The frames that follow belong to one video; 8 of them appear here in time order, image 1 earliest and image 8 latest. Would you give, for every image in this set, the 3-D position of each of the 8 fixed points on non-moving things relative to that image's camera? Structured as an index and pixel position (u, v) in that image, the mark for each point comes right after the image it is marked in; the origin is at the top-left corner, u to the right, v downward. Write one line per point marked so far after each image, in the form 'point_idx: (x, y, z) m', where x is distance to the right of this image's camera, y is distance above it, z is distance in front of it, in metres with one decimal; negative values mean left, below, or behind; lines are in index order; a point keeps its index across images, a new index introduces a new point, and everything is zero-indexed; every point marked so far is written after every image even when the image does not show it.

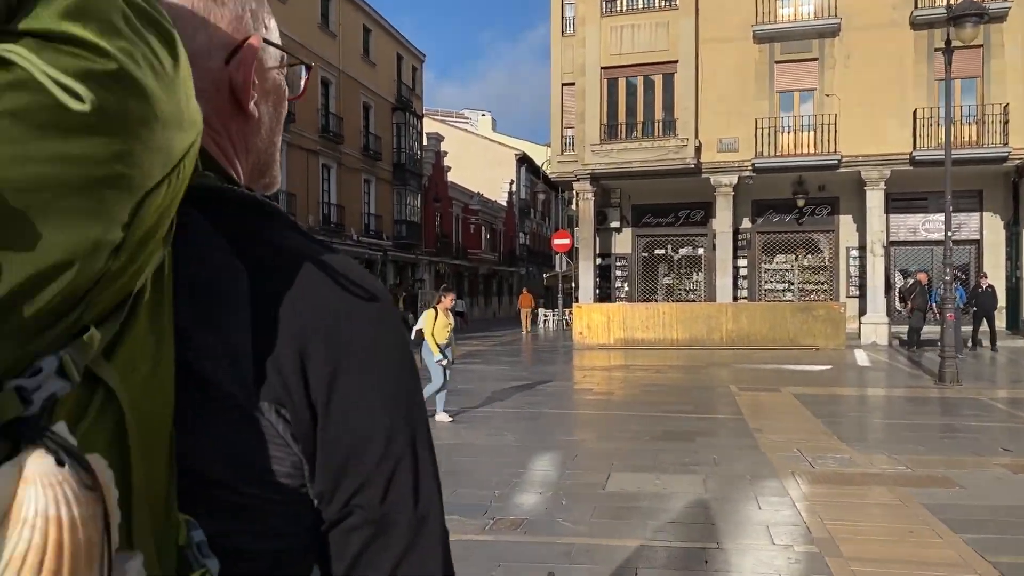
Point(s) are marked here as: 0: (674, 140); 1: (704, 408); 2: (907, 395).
0: (+3.6, +3.3, +17.0) m
1: (+2.3, -1.4, +9.2) m
2: (+5.7, -1.6, +11.0) m
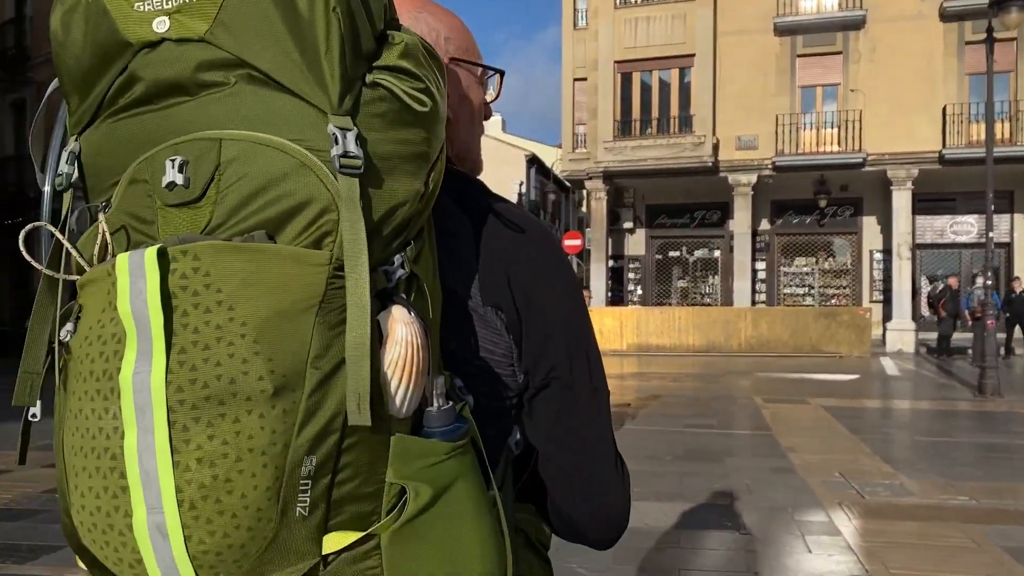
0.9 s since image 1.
0: (+3.8, +3.3, +16.3) m
1: (+2.4, -1.5, +8.5) m
2: (+5.8, -1.6, +10.3) m
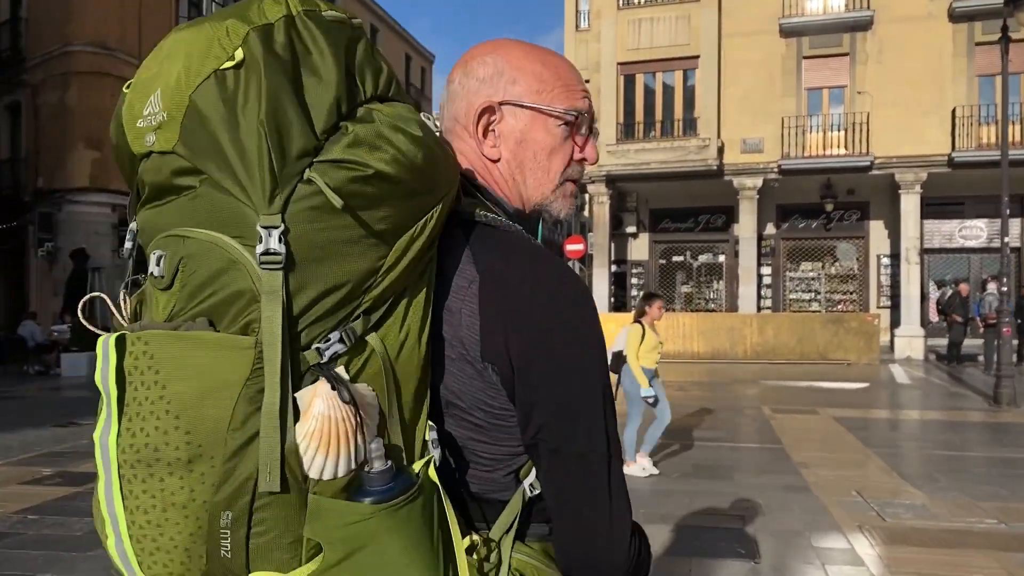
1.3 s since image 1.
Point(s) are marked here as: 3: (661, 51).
0: (+3.9, +3.1, +16.0) m
1: (+2.4, -1.5, +8.2) m
2: (+5.8, -1.7, +10.0) m
3: (+3.2, +5.1, +16.3) m
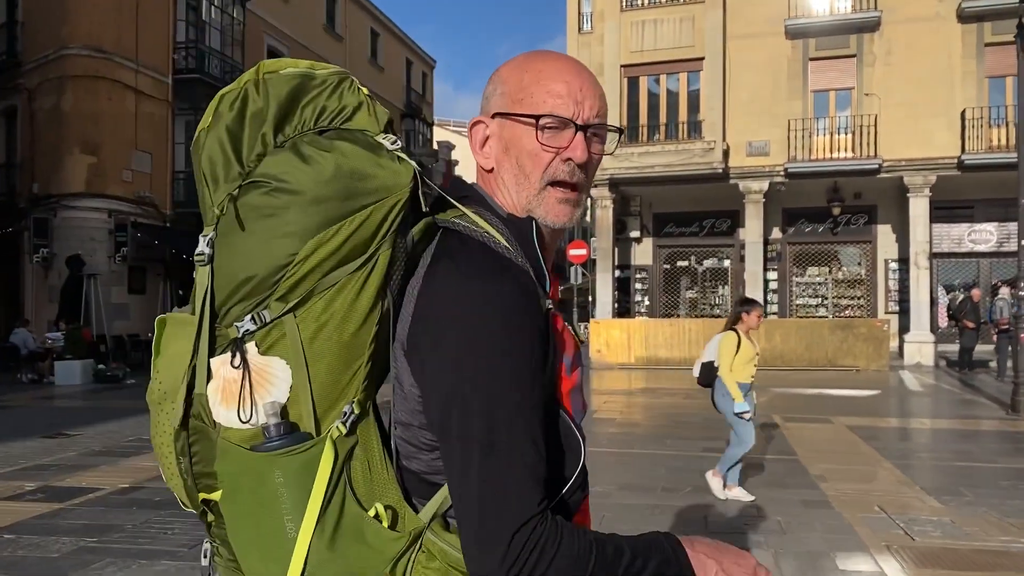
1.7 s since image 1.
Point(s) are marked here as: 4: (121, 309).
0: (+3.9, +3.0, +15.8) m
1: (+2.4, -1.6, +7.9) m
2: (+5.9, -1.8, +9.7) m
3: (+3.2, +5.0, +16.1) m
4: (-8.9, -0.5, +17.2) m
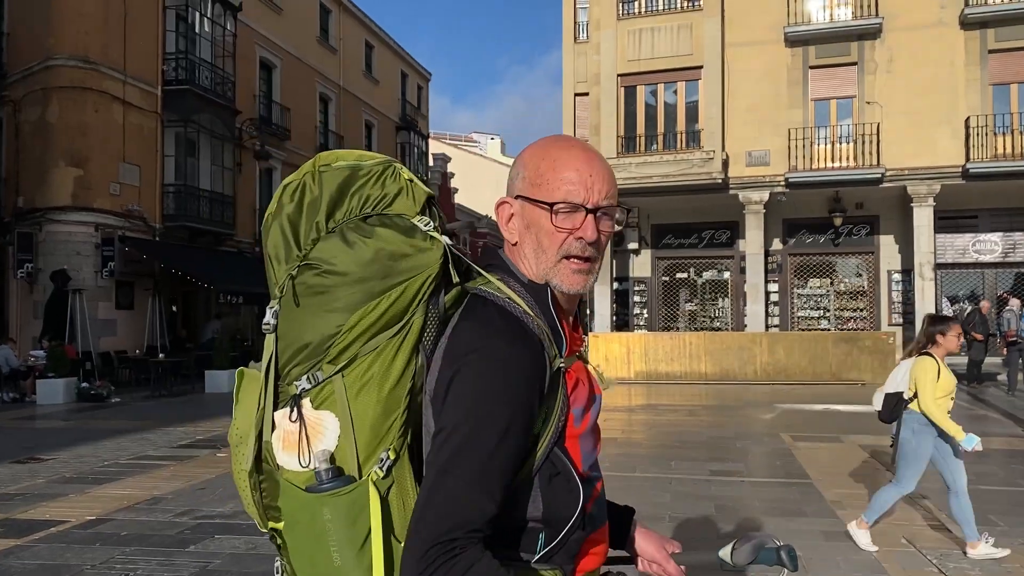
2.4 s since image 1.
0: (+3.8, +2.8, +15.4) m
1: (+2.4, -1.7, +7.5) m
2: (+5.8, -1.9, +9.3) m
3: (+3.1, +4.7, +15.8) m
4: (-9.0, -0.8, +16.8) m
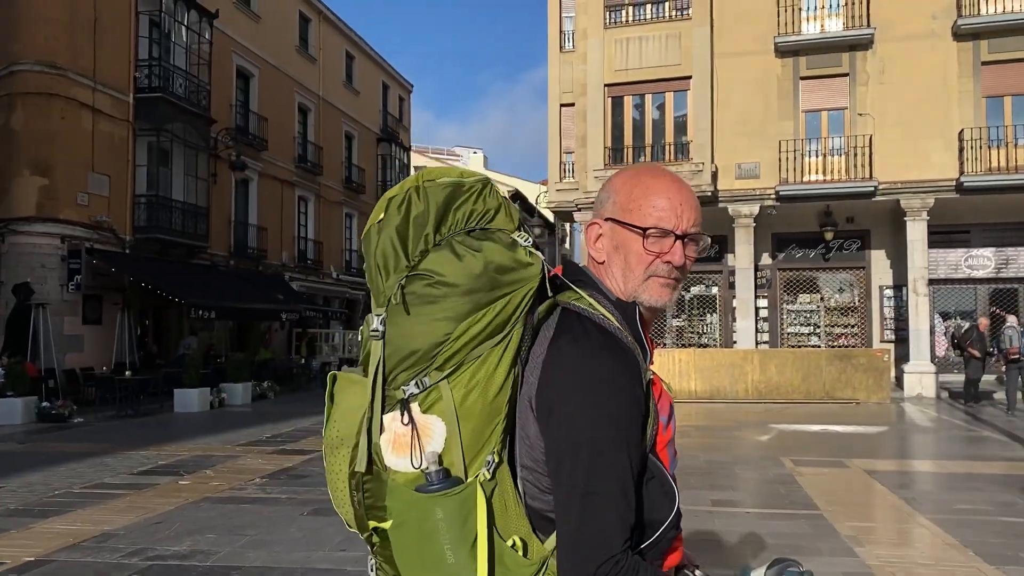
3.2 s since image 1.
0: (+3.5, +2.5, +15.1) m
1: (+2.3, -1.9, +7.0) m
2: (+5.7, -2.1, +8.9) m
3: (+2.8, +4.4, +15.4) m
4: (-9.3, -1.1, +16.0) m
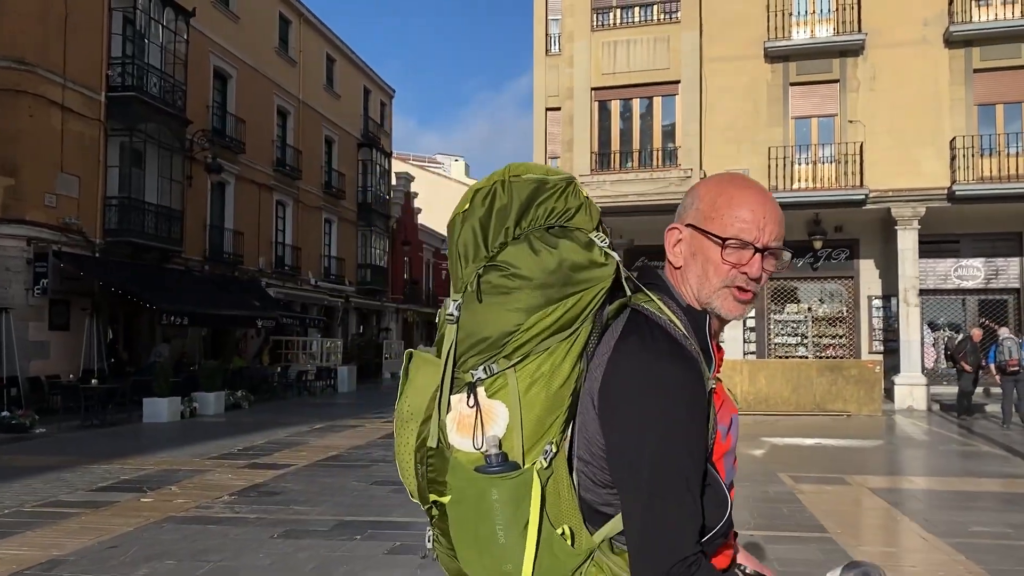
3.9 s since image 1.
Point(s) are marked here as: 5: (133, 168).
0: (+3.2, +2.3, +14.8) m
1: (+2.2, -1.9, +6.6) m
2: (+5.5, -2.2, +8.6) m
3: (+2.5, +4.2, +15.1) m
4: (-9.7, -1.2, +15.4) m
5: (-8.9, +2.8, +17.8) m
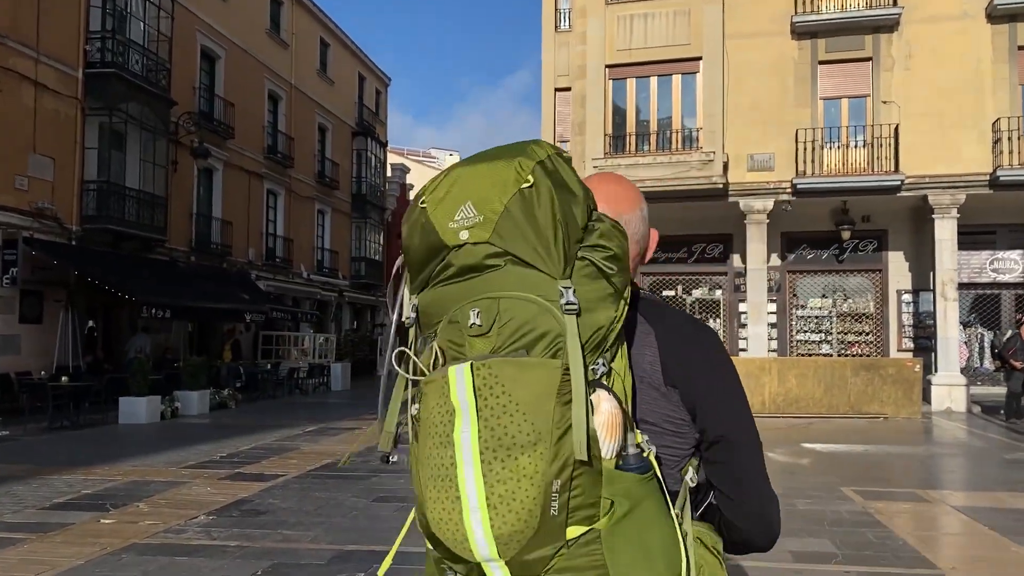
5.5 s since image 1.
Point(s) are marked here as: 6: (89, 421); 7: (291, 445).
0: (+3.4, +2.4, +13.8) m
1: (+2.4, -1.8, +5.6) m
2: (+5.7, -2.1, +7.6) m
3: (+2.7, +4.4, +14.1) m
4: (-9.5, -1.0, +14.2) m
5: (-8.8, +3.0, +16.7) m
6: (-7.2, -2.3, +12.9) m
7: (-2.8, -2.0, +9.6) m
